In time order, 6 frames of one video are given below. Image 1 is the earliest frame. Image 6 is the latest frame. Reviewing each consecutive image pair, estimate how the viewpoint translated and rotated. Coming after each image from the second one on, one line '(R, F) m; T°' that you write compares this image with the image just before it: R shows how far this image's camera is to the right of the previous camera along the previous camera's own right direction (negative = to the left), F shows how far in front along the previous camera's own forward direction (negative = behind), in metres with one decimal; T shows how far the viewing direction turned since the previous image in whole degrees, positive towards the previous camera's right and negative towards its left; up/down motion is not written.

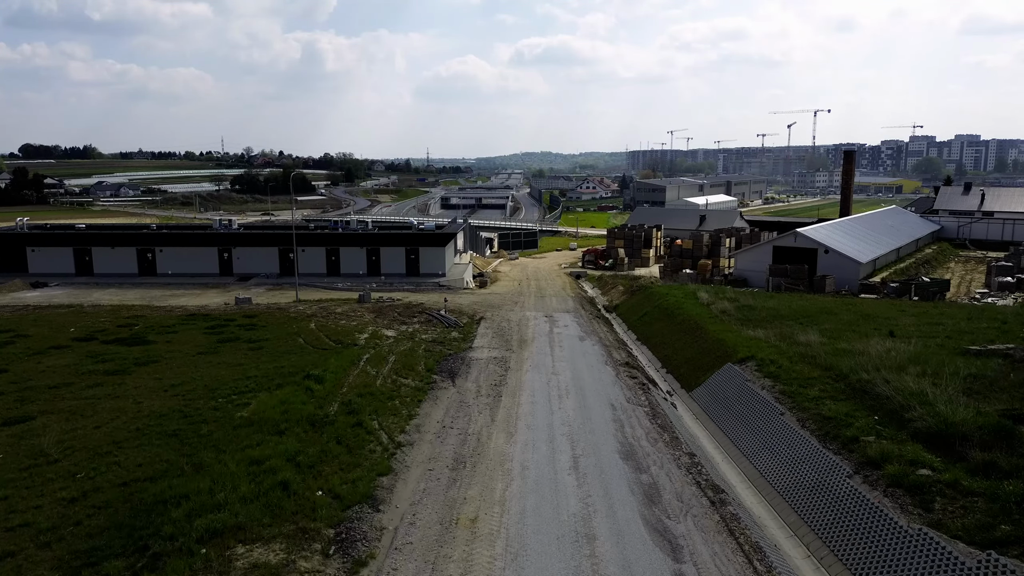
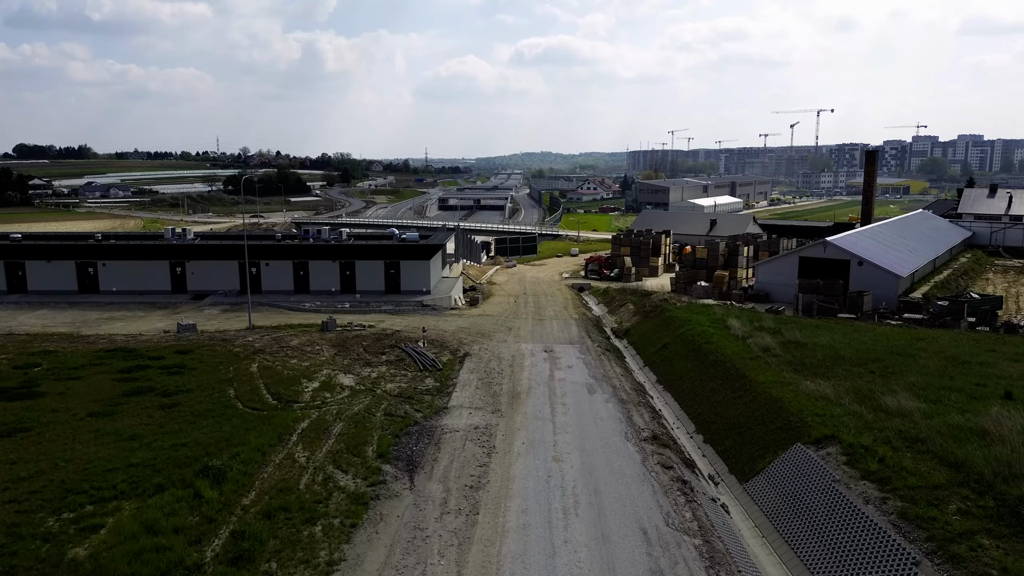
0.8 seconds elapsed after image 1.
(+0.2, +4.3) m; 0°
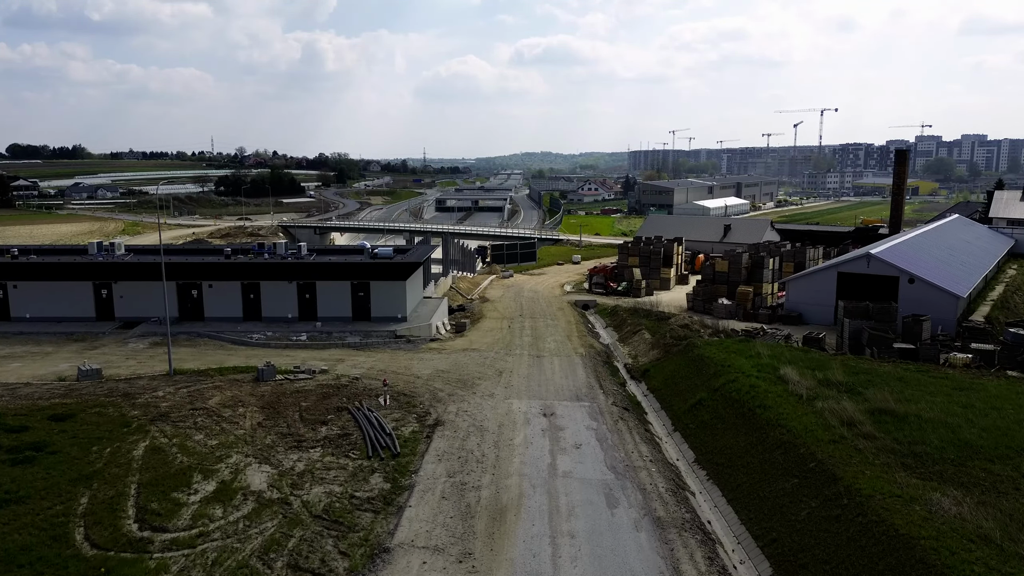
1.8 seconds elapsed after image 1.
(+0.2, +4.9) m; 0°
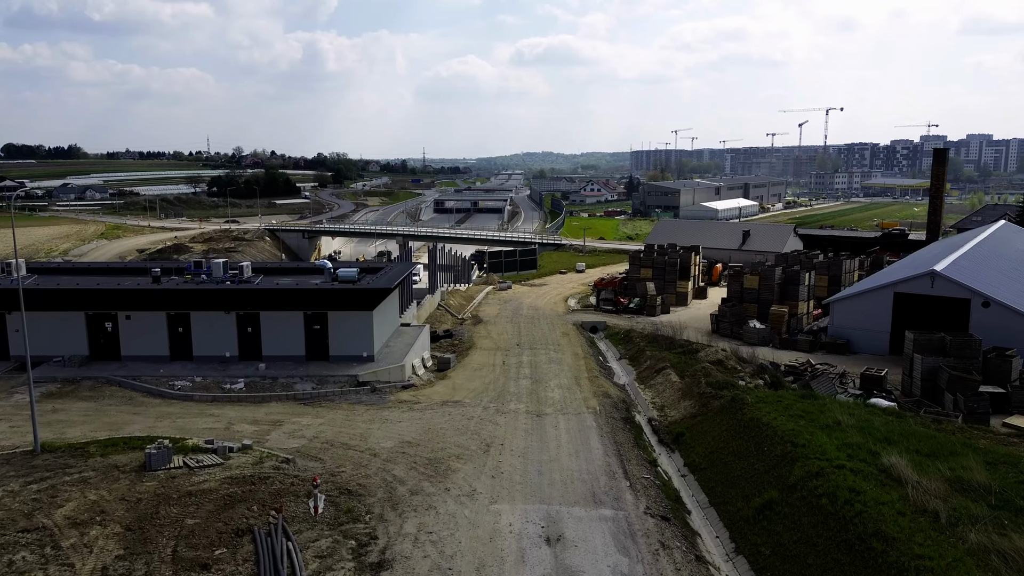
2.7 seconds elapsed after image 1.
(+0.2, +4.9) m; 0°
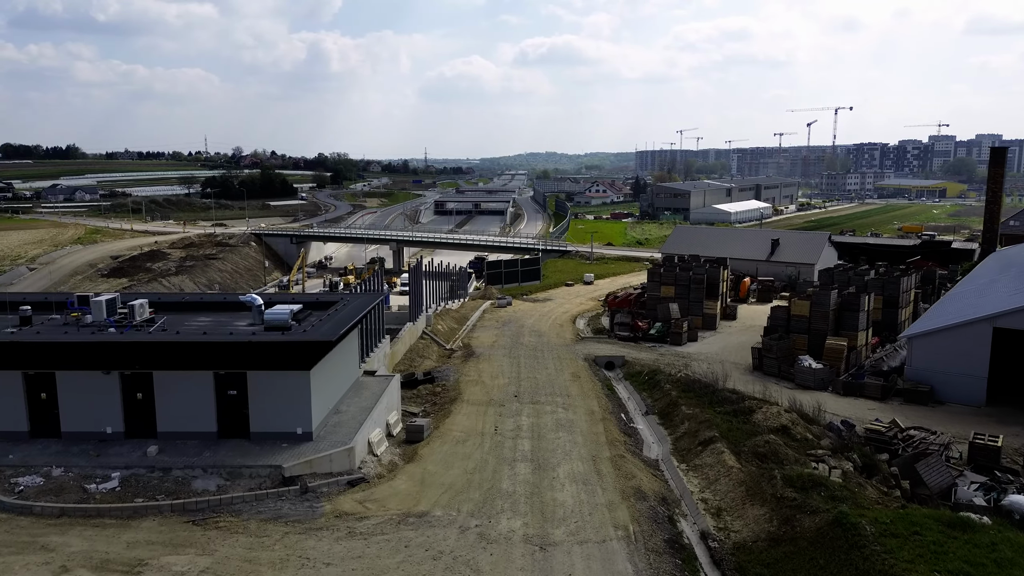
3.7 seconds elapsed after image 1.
(+0.2, +5.6) m; 0°
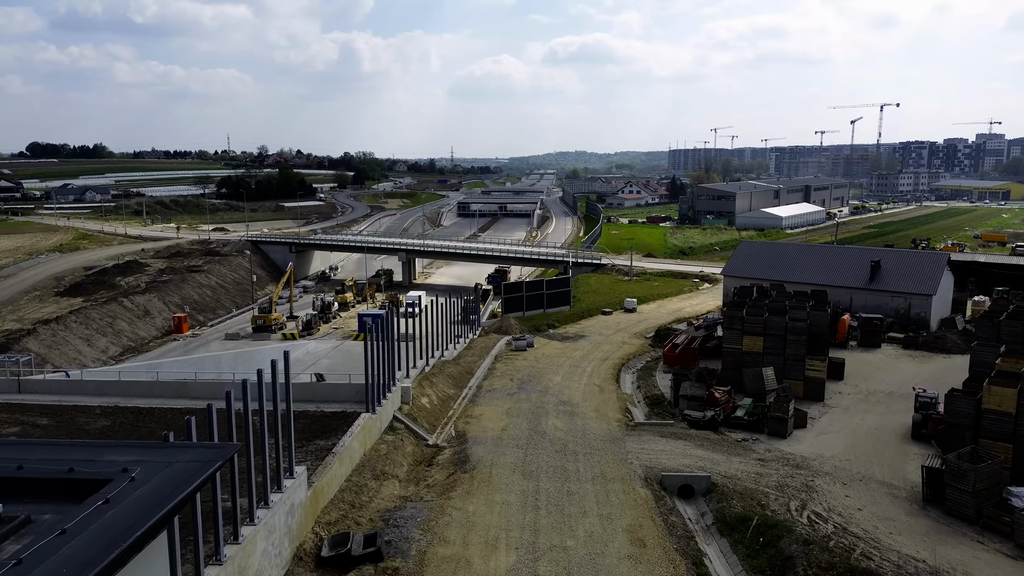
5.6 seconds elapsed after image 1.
(+0.3, +9.8) m; -2°
